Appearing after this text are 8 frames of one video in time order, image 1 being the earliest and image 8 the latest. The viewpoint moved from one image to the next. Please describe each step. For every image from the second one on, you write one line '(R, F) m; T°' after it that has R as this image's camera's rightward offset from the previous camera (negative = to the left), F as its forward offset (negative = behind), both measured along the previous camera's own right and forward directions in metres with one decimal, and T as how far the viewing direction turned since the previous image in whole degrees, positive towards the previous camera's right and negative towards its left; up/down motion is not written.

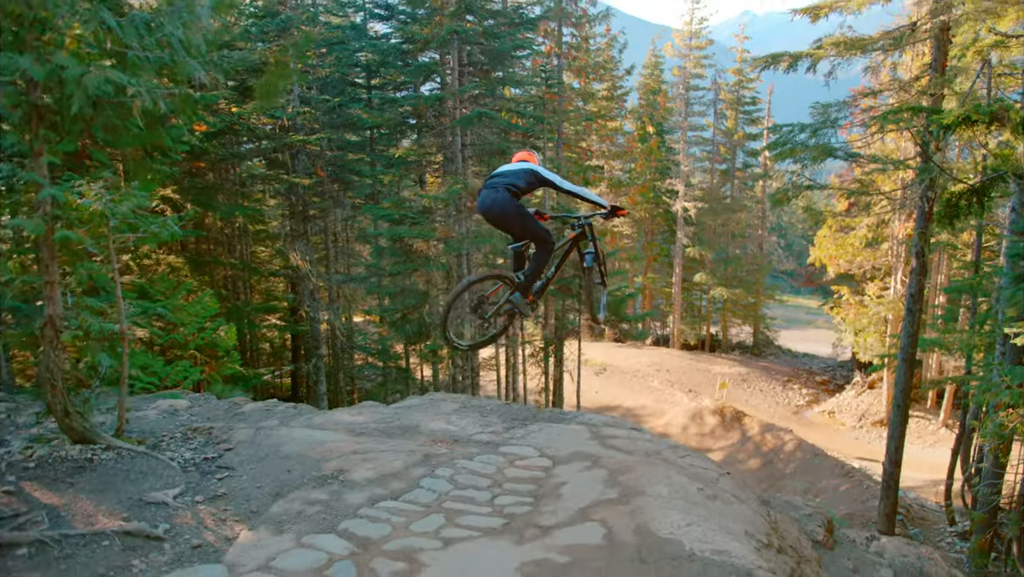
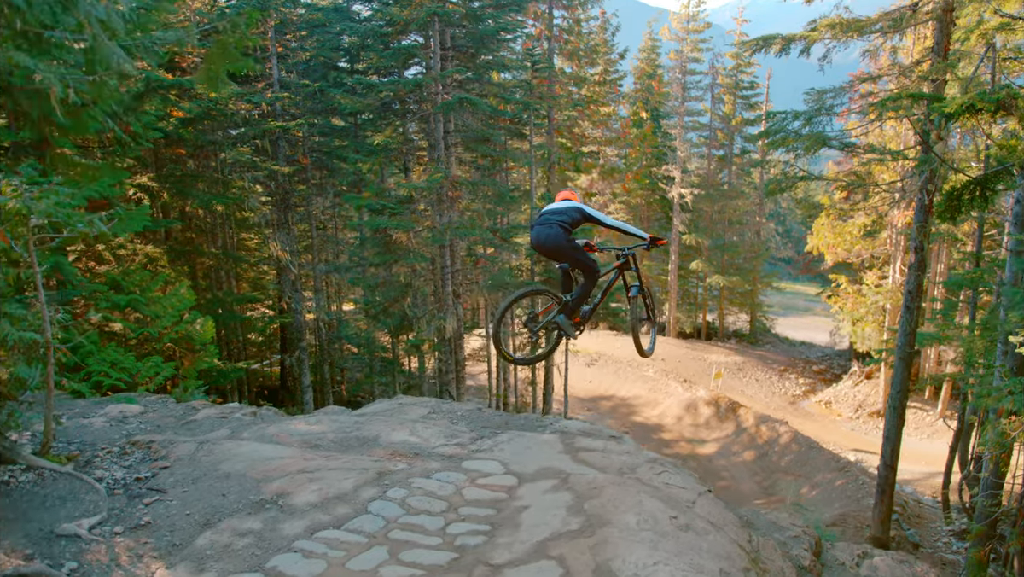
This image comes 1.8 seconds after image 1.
(+0.3, +0.4) m; 0°
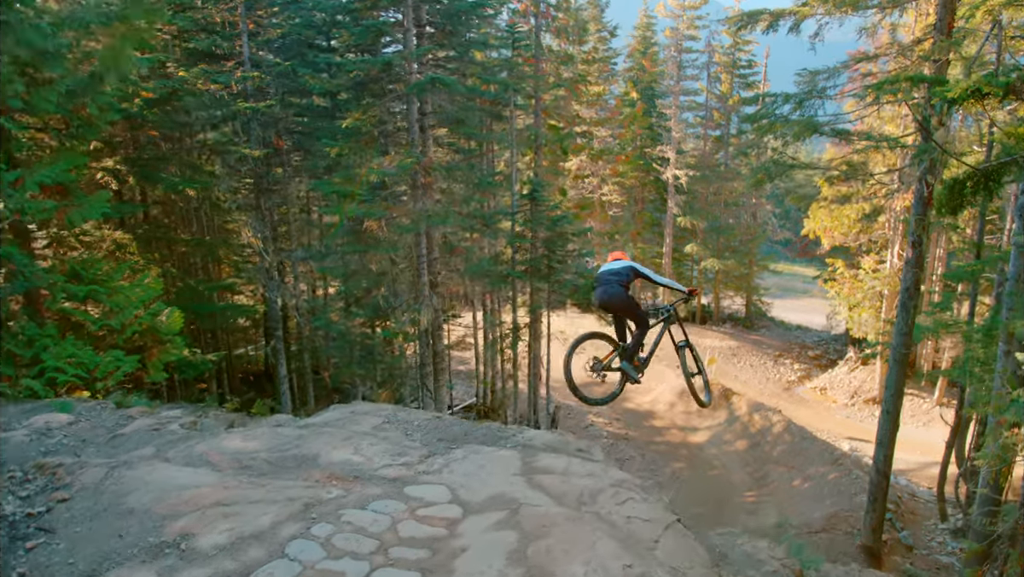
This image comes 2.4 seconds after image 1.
(+0.4, +0.5) m; 0°
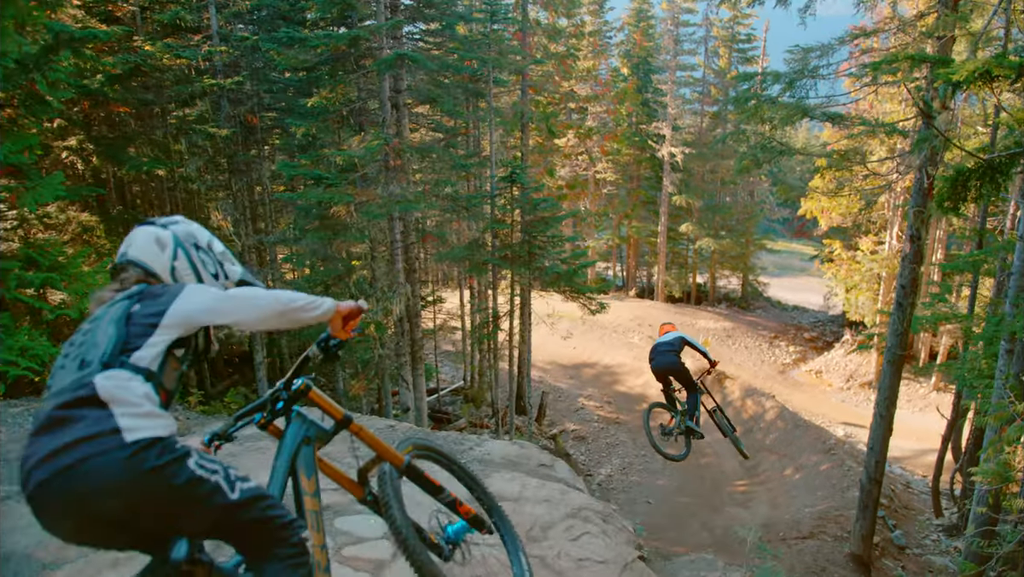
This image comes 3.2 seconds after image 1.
(+0.4, +0.5) m; 0°
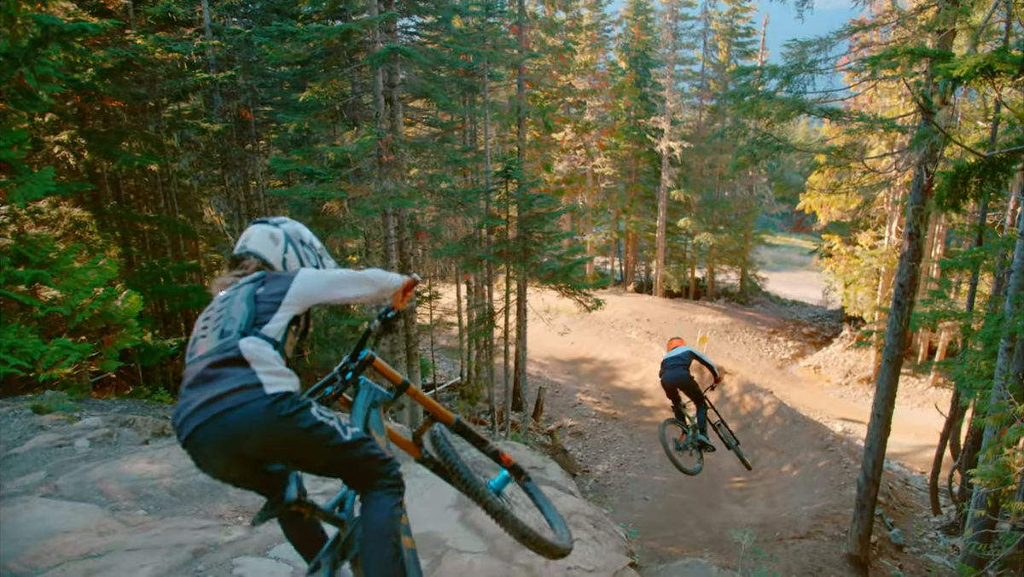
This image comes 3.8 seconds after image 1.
(+0.1, +0.1) m; 0°
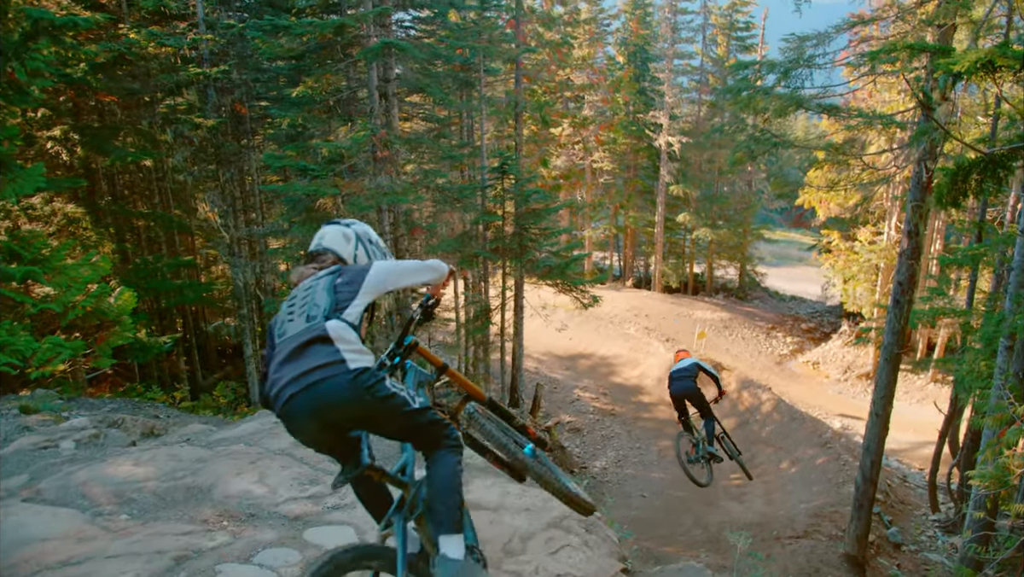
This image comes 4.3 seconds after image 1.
(+0.1, +0.1) m; 0°
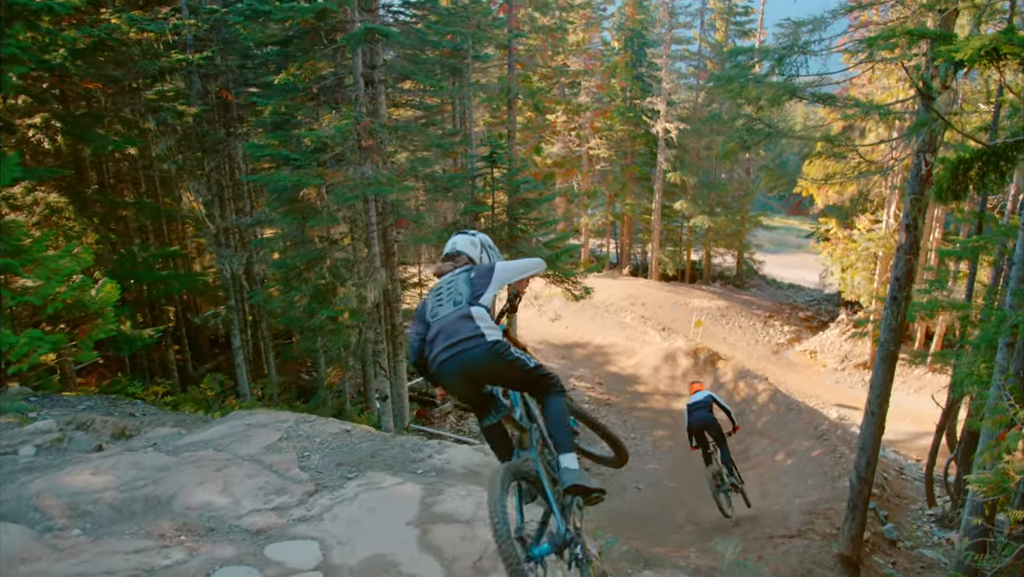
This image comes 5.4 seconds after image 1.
(+0.2, +0.2) m; 0°
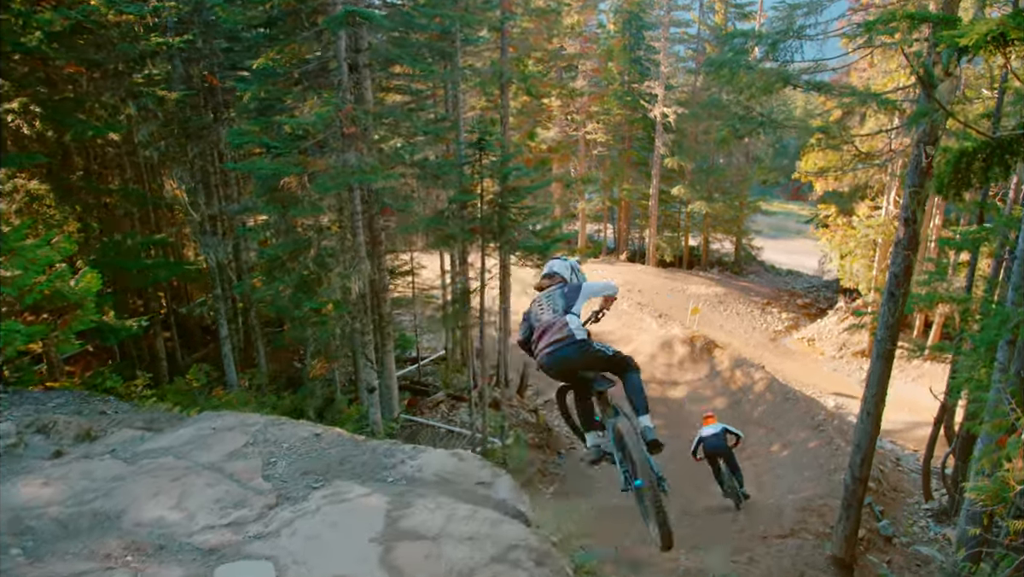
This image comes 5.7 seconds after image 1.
(+0.2, +0.3) m; 0°
